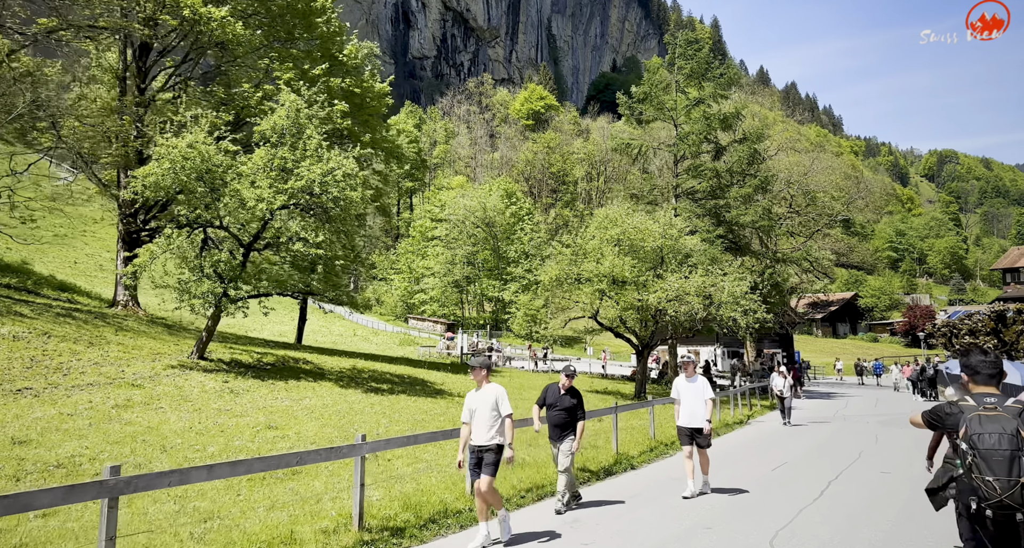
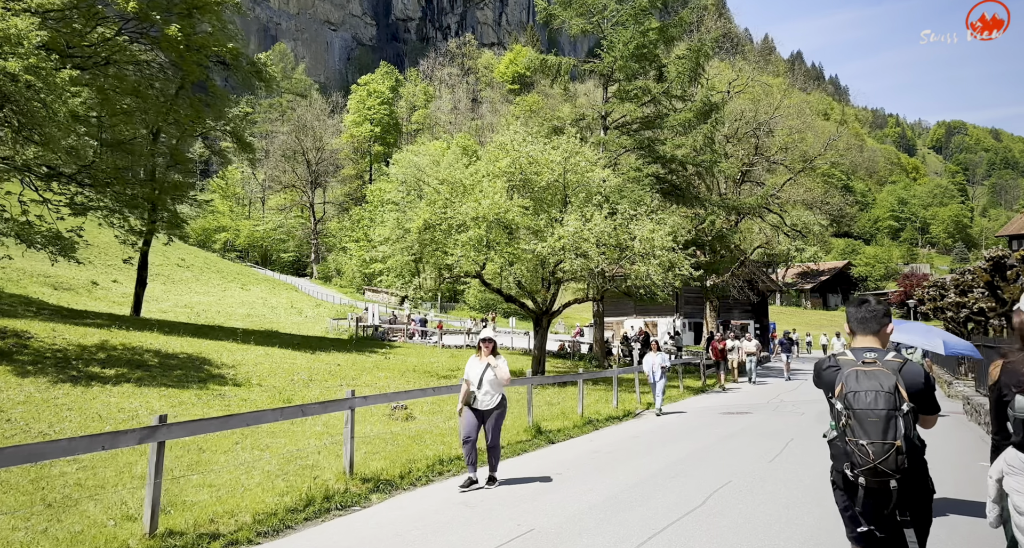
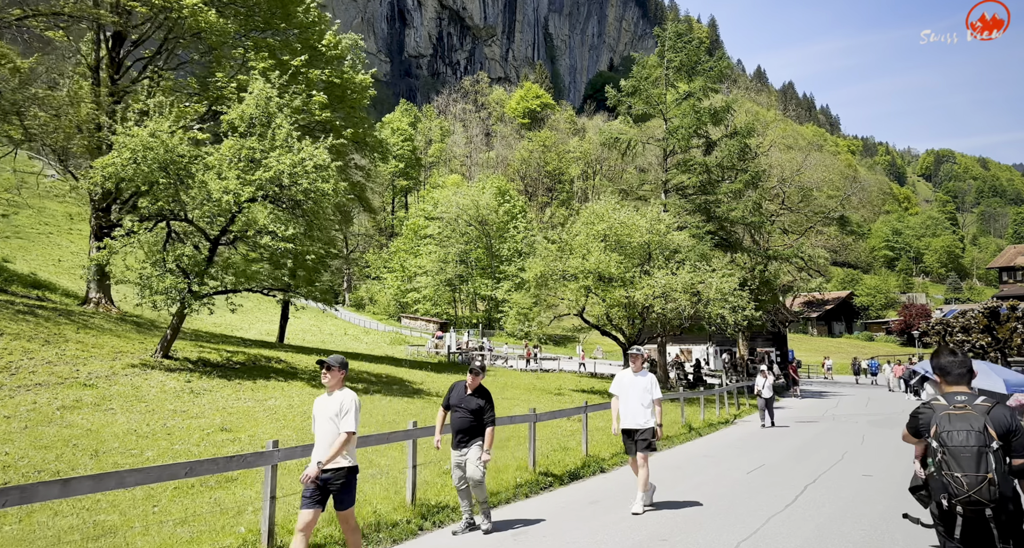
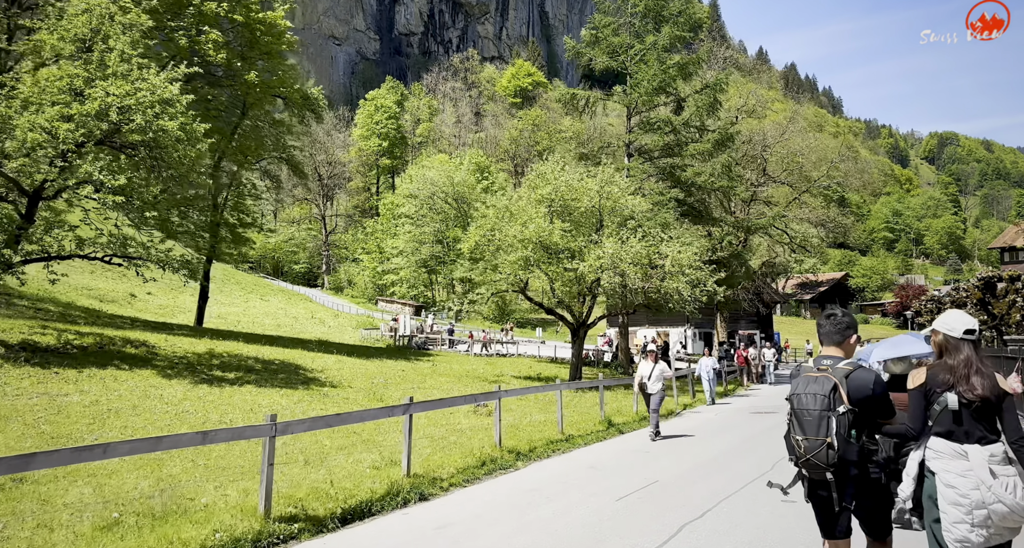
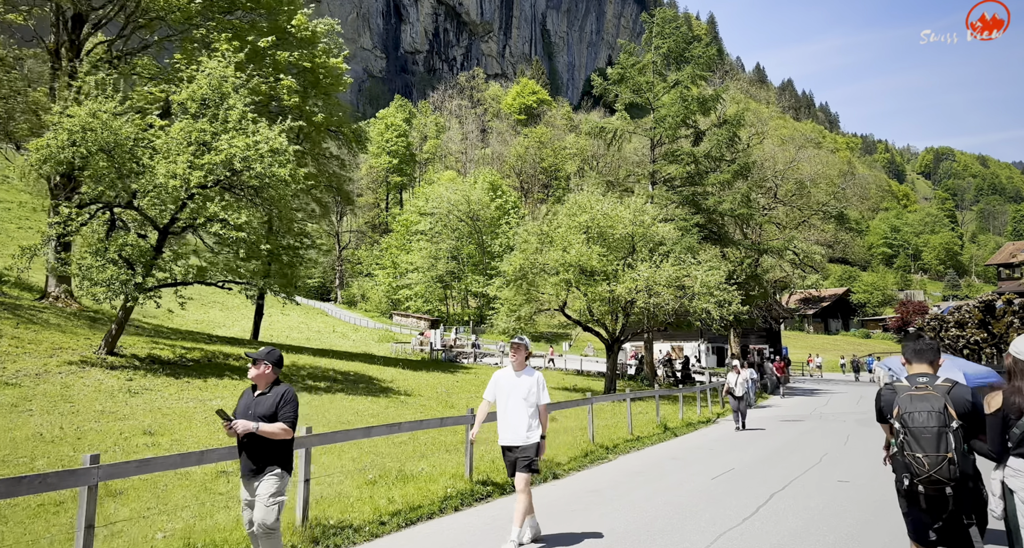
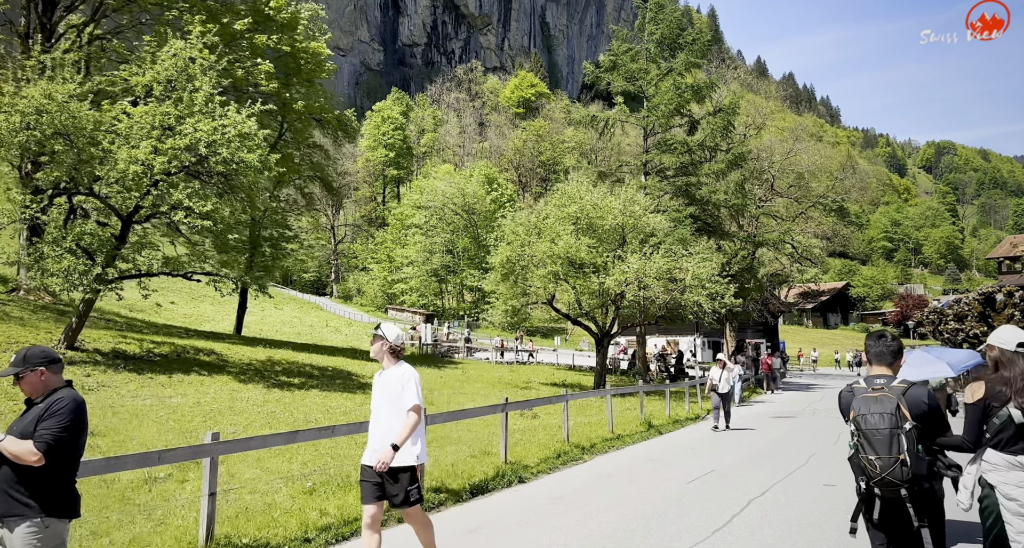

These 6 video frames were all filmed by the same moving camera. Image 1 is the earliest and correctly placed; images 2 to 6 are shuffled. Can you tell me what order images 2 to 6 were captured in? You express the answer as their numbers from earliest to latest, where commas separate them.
3, 5, 6, 4, 2
